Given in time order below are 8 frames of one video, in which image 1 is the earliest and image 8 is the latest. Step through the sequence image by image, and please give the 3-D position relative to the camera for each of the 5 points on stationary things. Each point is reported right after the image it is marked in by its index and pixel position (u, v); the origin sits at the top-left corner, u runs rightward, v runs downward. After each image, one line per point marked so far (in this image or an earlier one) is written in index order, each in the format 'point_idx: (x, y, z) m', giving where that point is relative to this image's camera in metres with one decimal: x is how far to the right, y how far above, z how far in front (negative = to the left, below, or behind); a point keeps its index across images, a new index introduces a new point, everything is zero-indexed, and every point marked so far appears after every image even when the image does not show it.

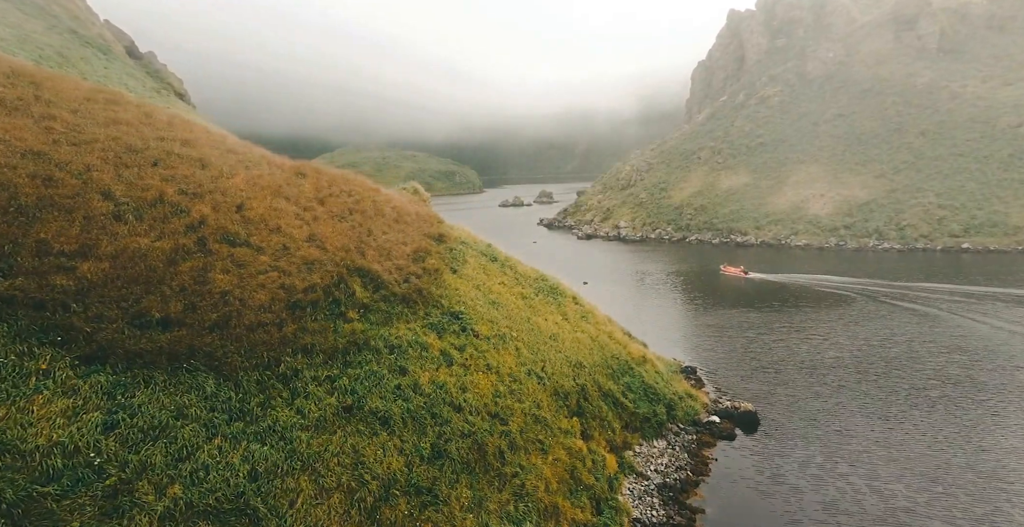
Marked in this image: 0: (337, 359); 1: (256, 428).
0: (-6.1, -3.3, +18.4) m
1: (-7.3, -4.7, +15.0) m
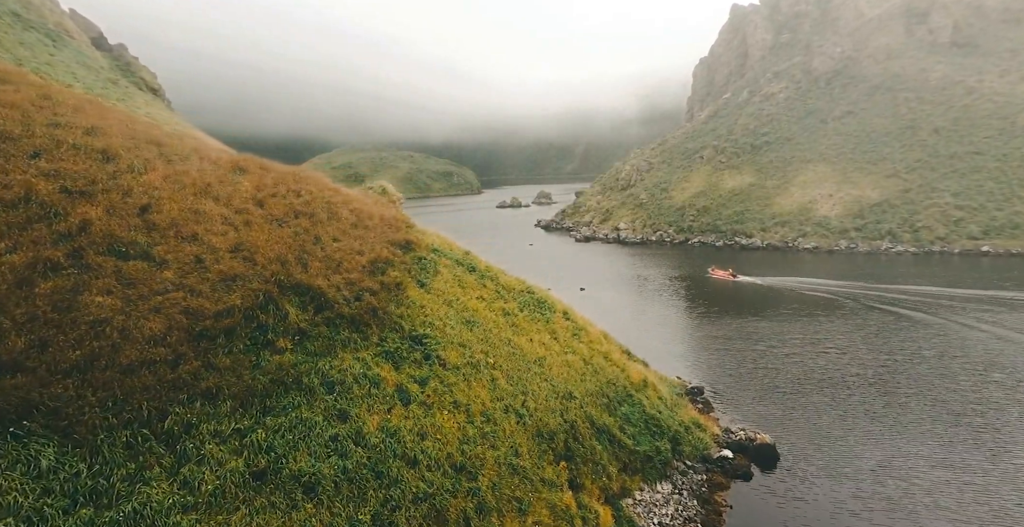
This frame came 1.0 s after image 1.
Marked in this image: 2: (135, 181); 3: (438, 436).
0: (-7.1, -3.8, +14.3) m
1: (-8.3, -5.2, +11.0) m
2: (-12.8, +2.8, +17.9) m
3: (-2.4, -5.6, +17.1) m
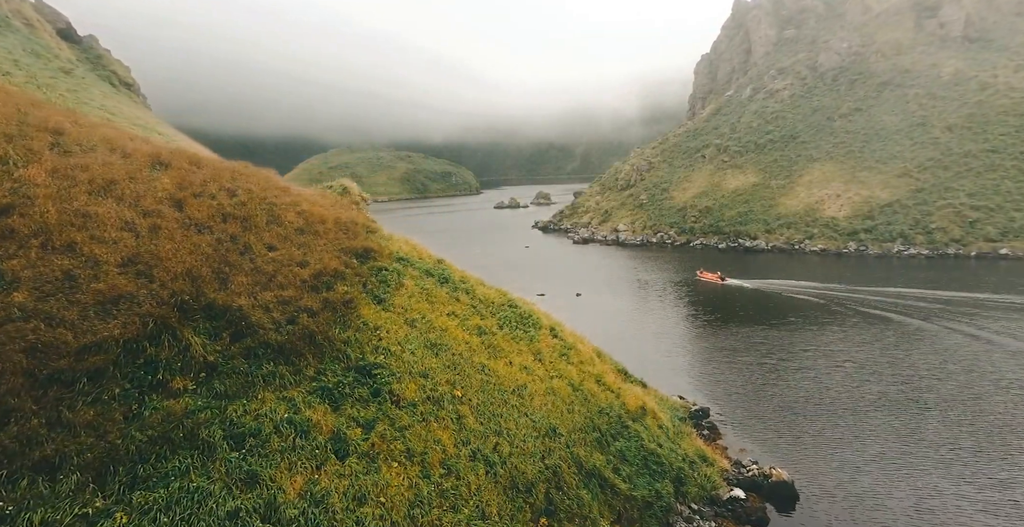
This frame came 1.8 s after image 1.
0: (-8.0, -4.3, +10.8) m
1: (-9.3, -5.7, +7.4) m
2: (-13.7, +2.3, +14.3) m
3: (-3.3, -6.0, +13.5) m
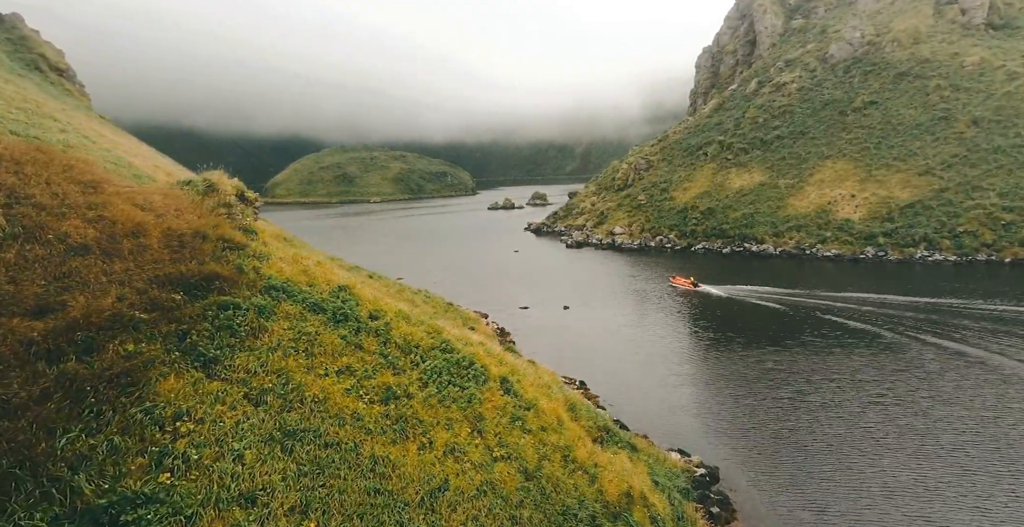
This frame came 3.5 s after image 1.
0: (-10.3, -5.2, +3.4) m
1: (-11.5, -6.6, +0.1) m
2: (-16.0, +1.4, +7.0) m
3: (-5.6, -6.9, +6.2) m
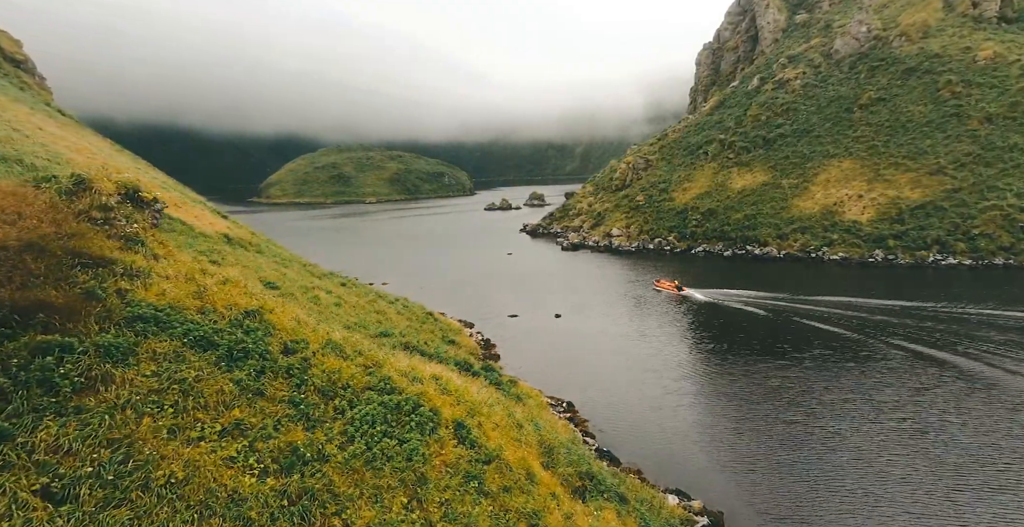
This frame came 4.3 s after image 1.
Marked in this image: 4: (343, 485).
0: (-11.5, -5.7, -0.3) m
1: (-12.7, -7.1, -3.7) m
2: (-17.2, +0.9, +3.2) m
3: (-6.8, -7.4, +2.4) m
4: (-3.6, -4.9, +11.9) m
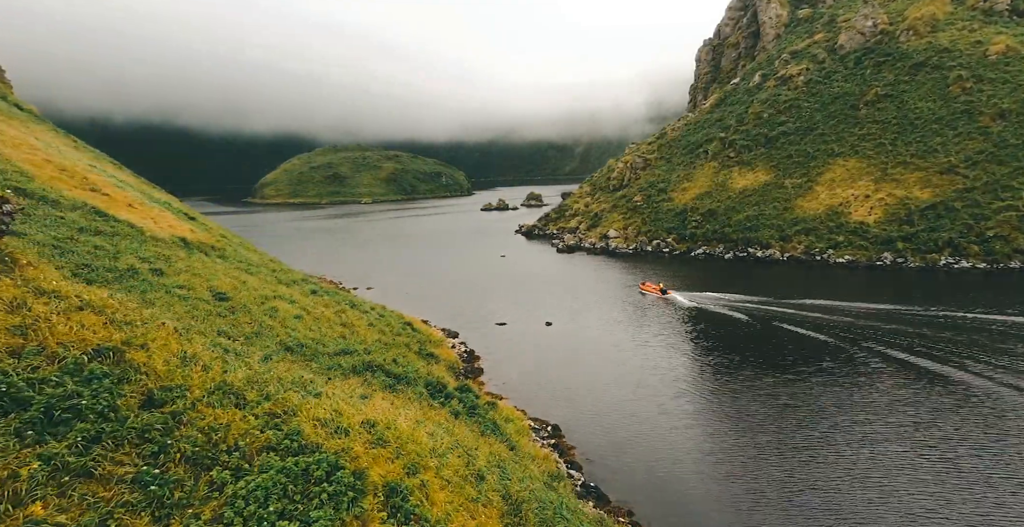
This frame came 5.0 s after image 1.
0: (-12.7, -6.1, -3.7) m
1: (-13.9, -7.5, -7.1) m
2: (-18.4, +0.5, -0.2) m
3: (-8.0, -7.9, -1.0) m
4: (-4.8, -5.3, +8.5) m
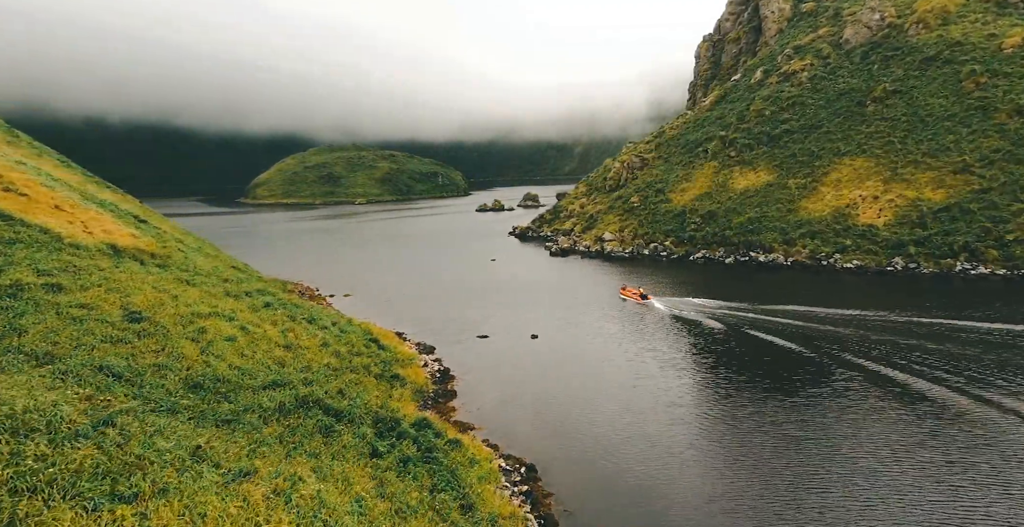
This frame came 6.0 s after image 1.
0: (-14.2, -6.7, -8.0) m
1: (-15.4, -8.1, -11.4) m
2: (-19.9, -0.1, -4.5) m
3: (-9.5, -8.5, -5.3) m
4: (-6.3, -6.0, +4.2) m
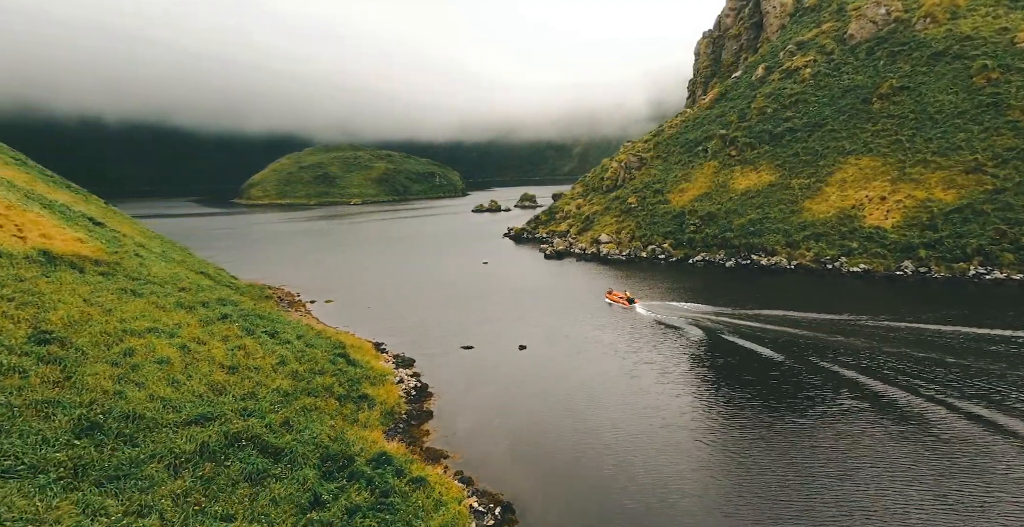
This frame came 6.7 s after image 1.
0: (-15.3, -7.2, -11.3) m
1: (-16.5, -8.6, -14.6) m
2: (-21.0, -0.6, -7.7) m
3: (-10.6, -9.0, -8.5) m
4: (-7.4, -6.4, +0.9) m
